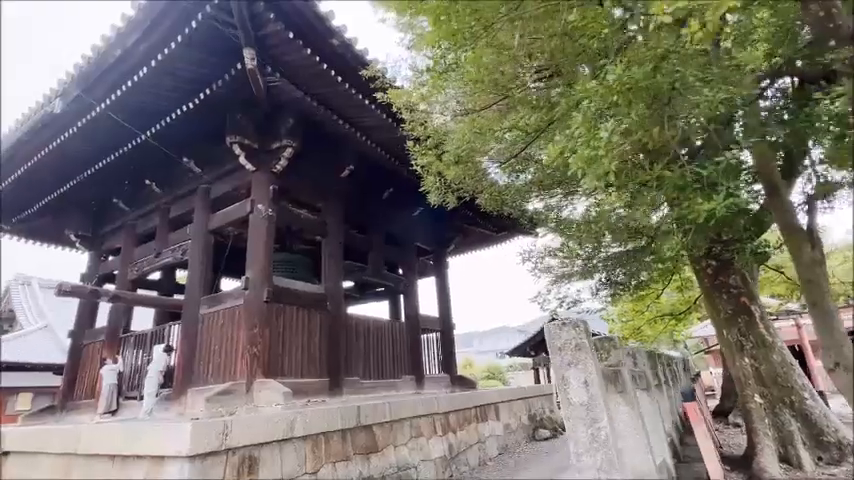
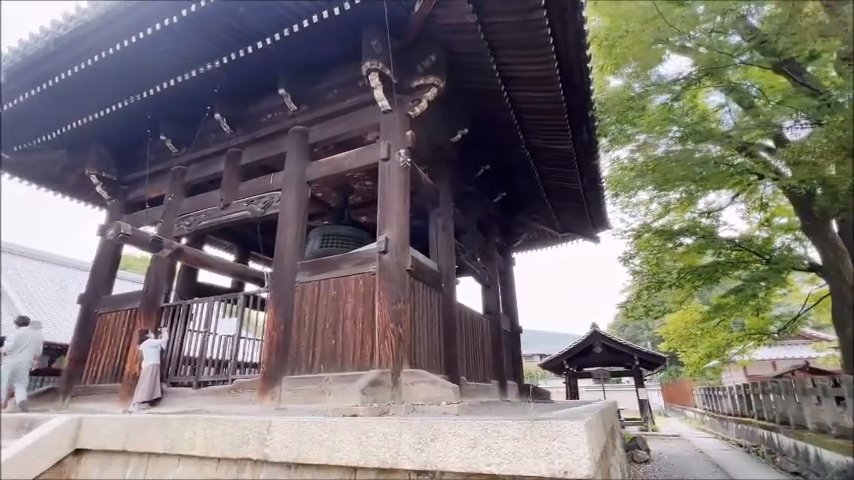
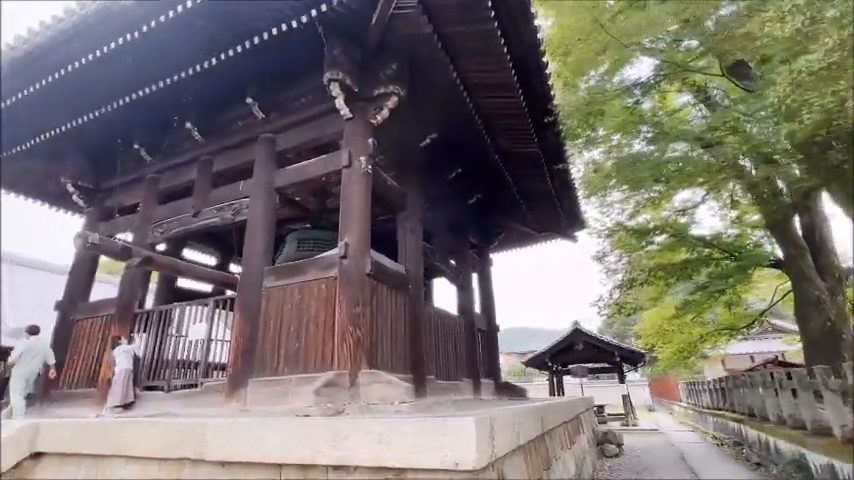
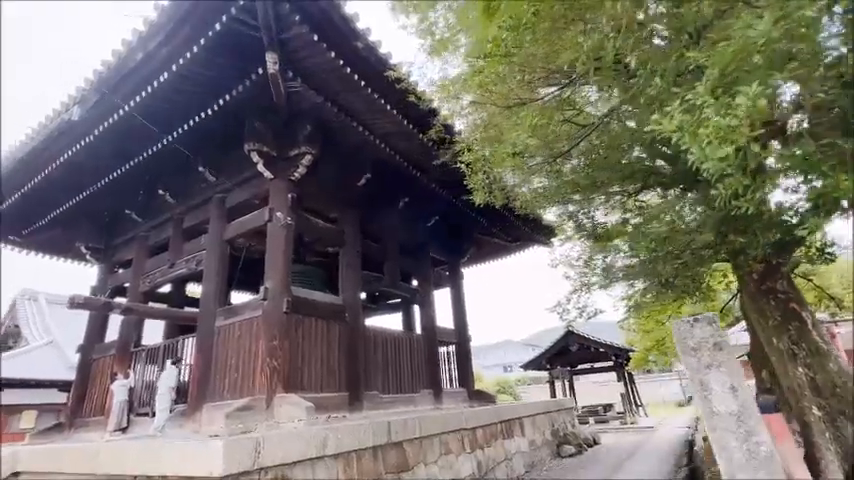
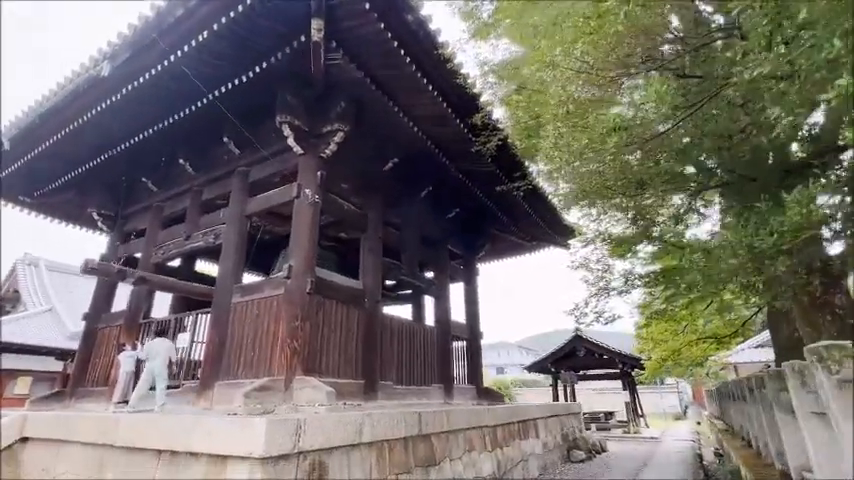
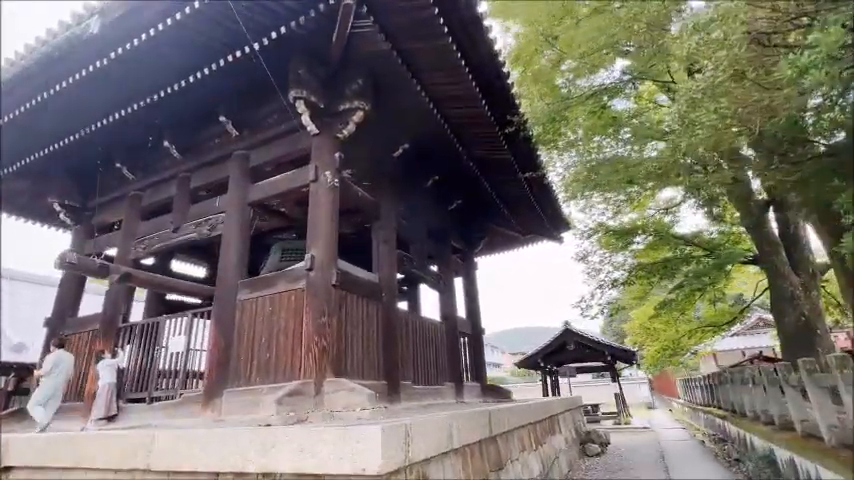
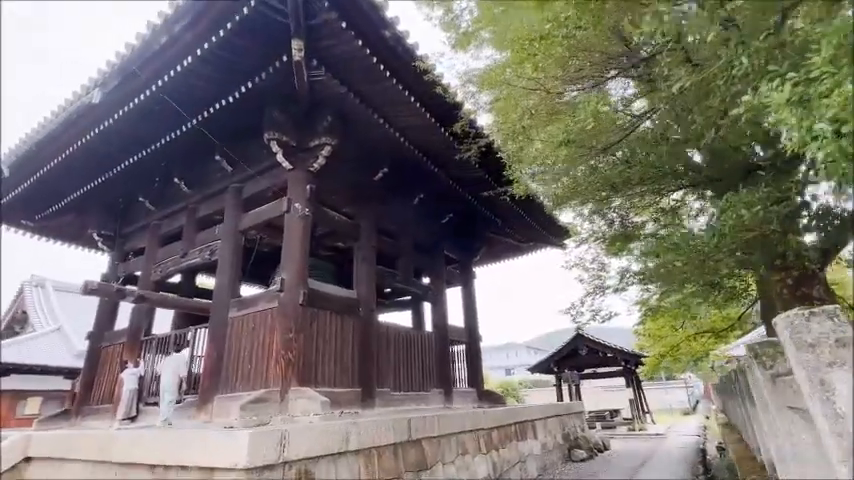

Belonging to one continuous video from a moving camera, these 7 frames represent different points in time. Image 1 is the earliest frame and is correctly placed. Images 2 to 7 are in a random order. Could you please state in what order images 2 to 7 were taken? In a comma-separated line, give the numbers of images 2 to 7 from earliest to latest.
4, 7, 5, 6, 3, 2
